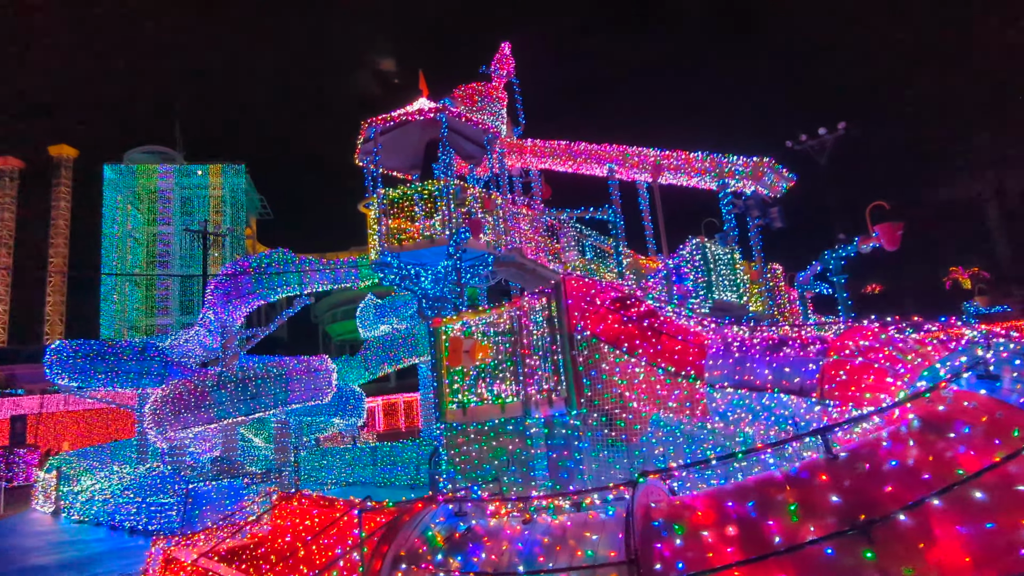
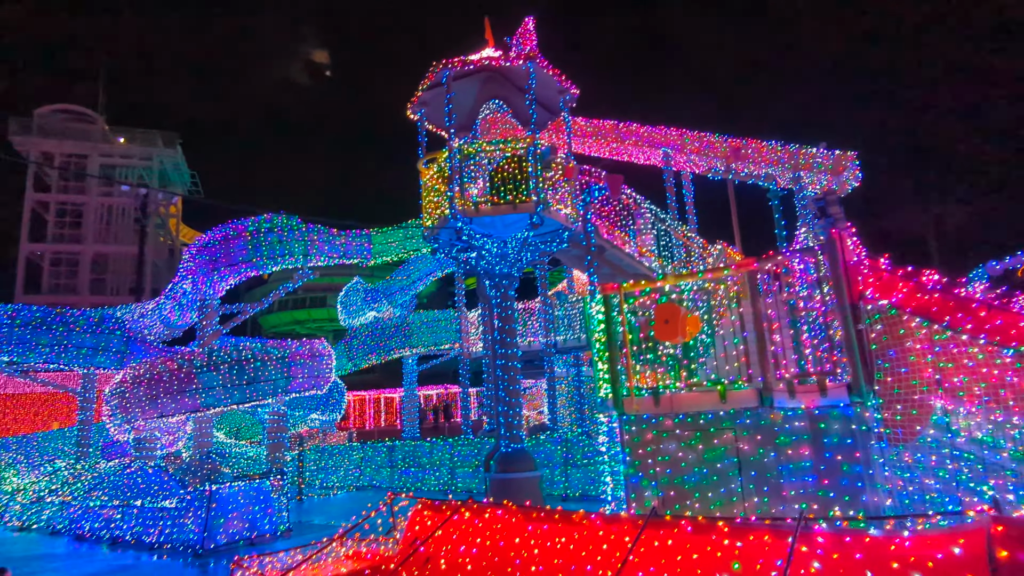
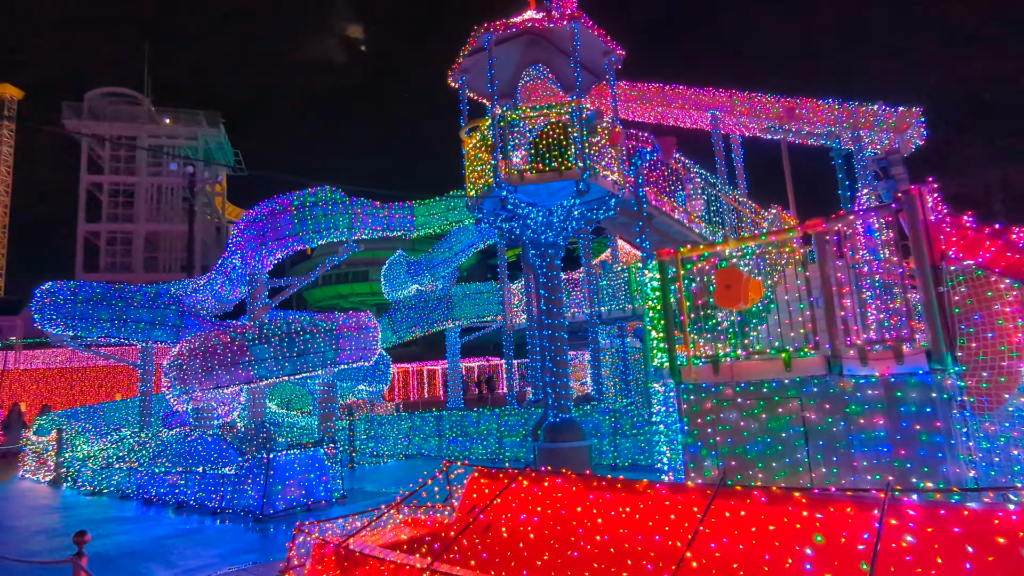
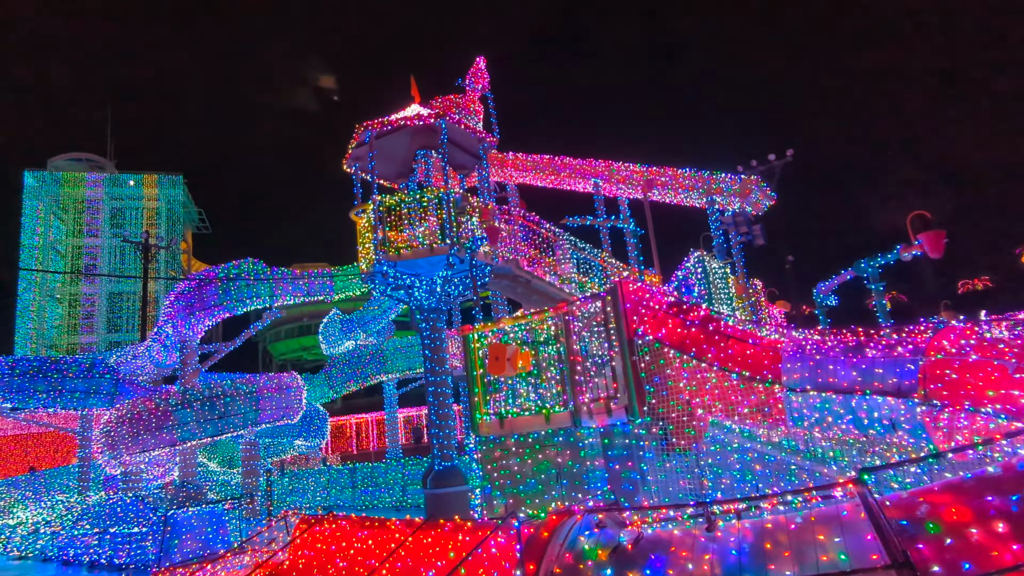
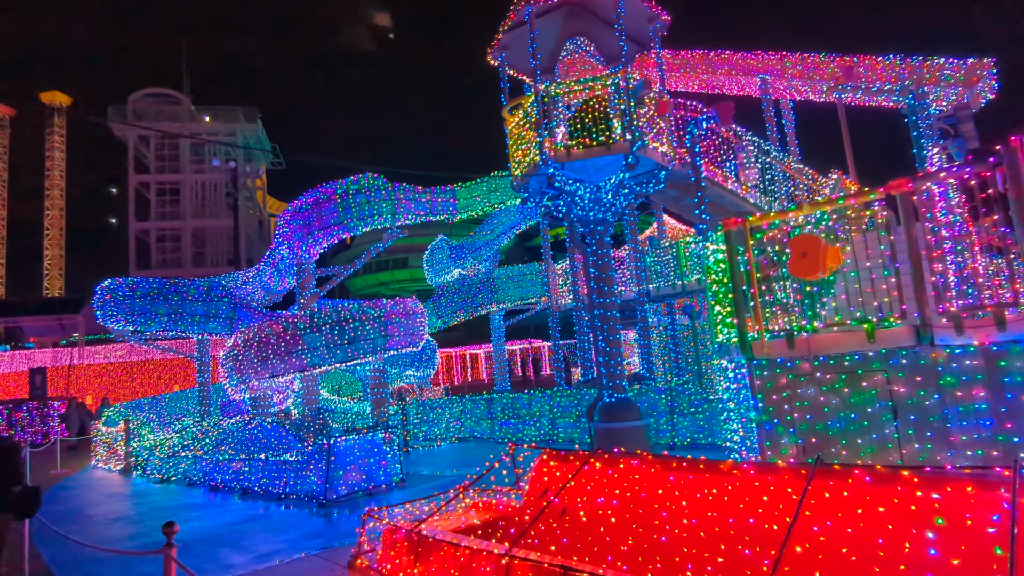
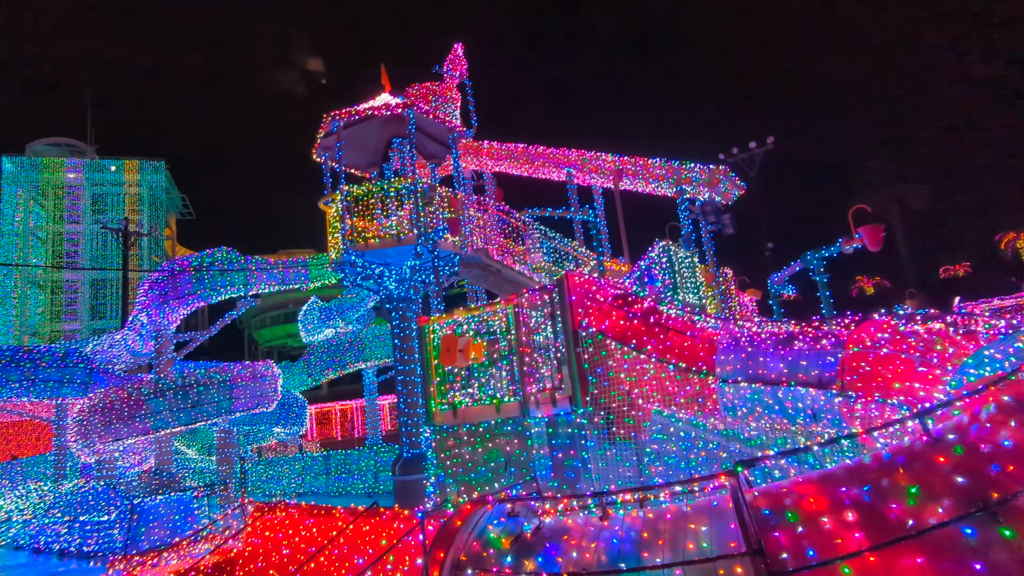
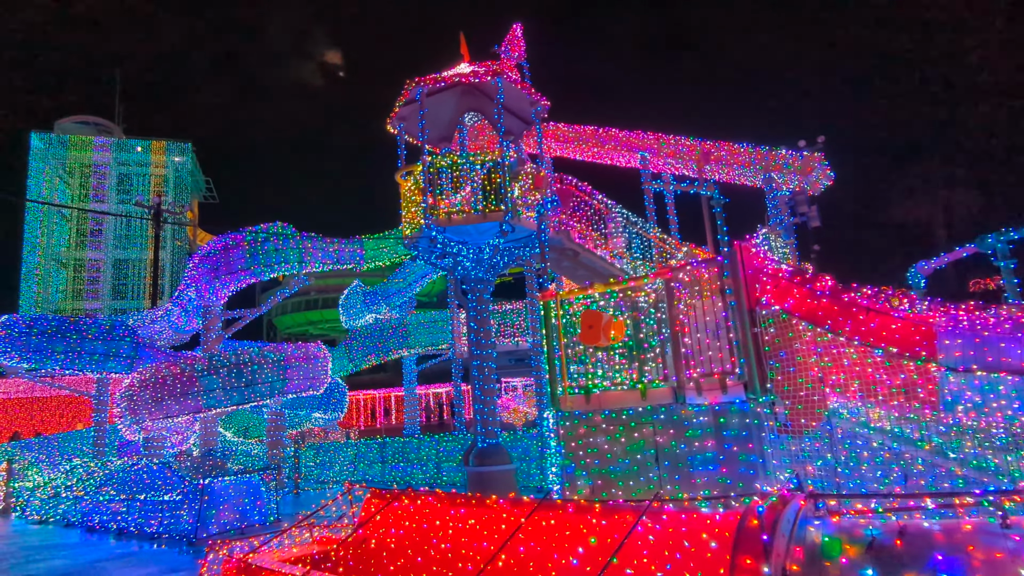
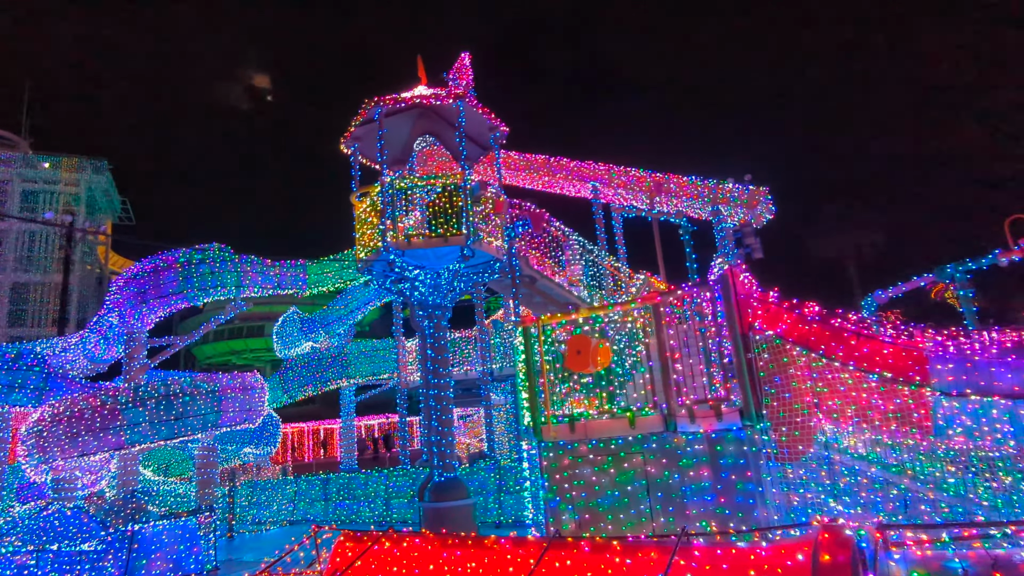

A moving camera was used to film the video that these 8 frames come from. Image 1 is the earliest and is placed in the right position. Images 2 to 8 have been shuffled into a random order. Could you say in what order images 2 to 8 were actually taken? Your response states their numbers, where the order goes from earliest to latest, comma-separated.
6, 4, 7, 8, 2, 3, 5
